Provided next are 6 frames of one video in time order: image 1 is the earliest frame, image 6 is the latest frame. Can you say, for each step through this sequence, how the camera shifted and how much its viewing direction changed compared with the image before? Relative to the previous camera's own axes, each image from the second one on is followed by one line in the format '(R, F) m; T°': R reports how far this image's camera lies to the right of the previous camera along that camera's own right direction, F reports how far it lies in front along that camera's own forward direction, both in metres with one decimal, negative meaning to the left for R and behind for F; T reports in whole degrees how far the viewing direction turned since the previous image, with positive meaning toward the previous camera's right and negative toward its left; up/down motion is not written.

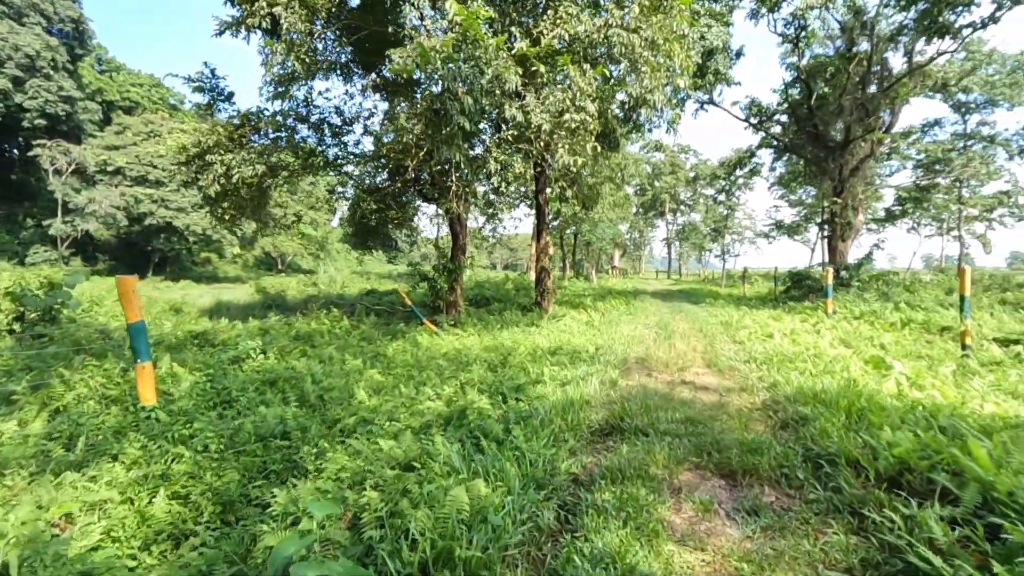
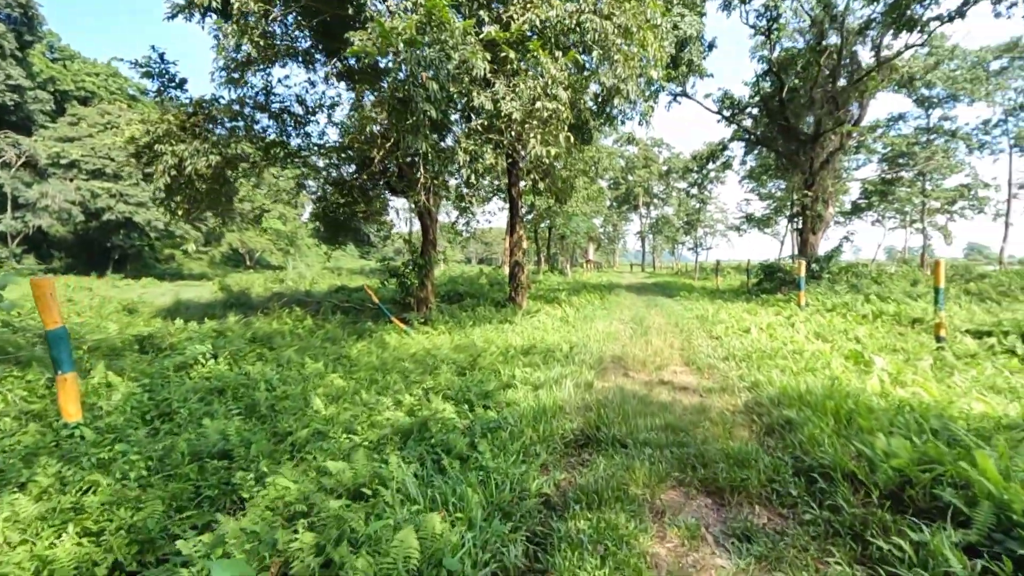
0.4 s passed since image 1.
(+0.1, +0.3) m; +3°
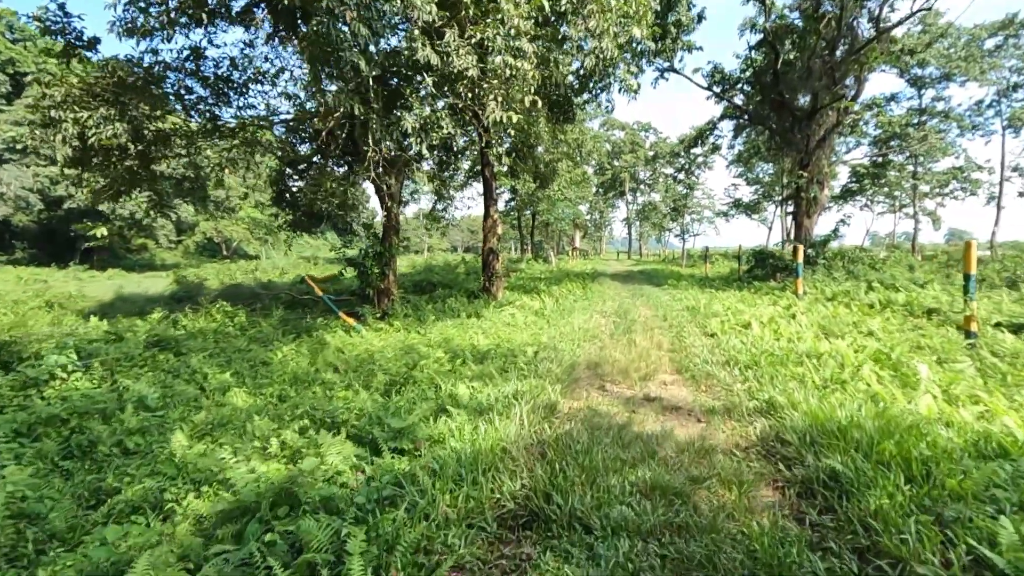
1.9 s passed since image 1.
(+0.3, +1.0) m; +1°
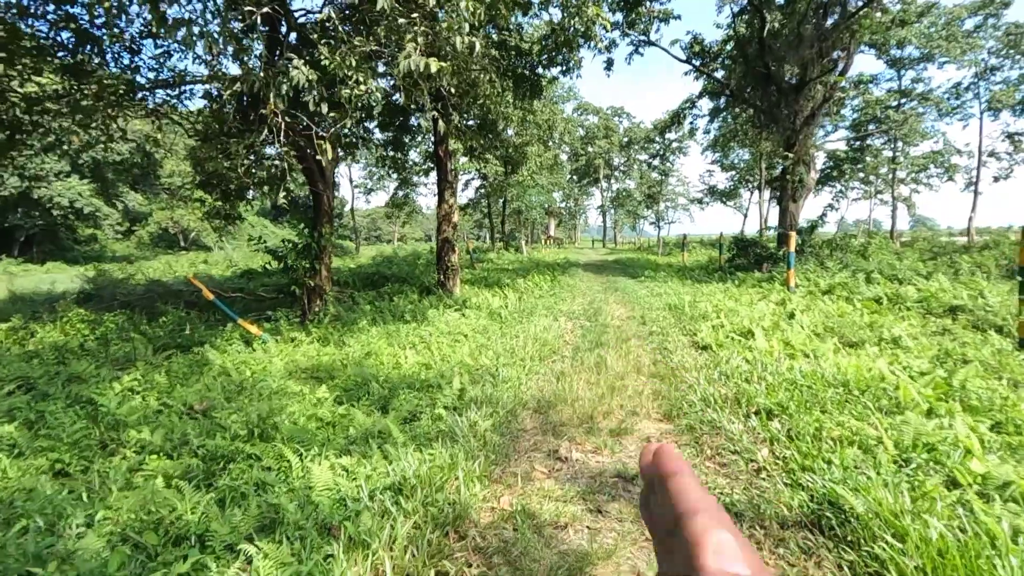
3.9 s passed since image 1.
(+0.3, +1.3) m; +3°
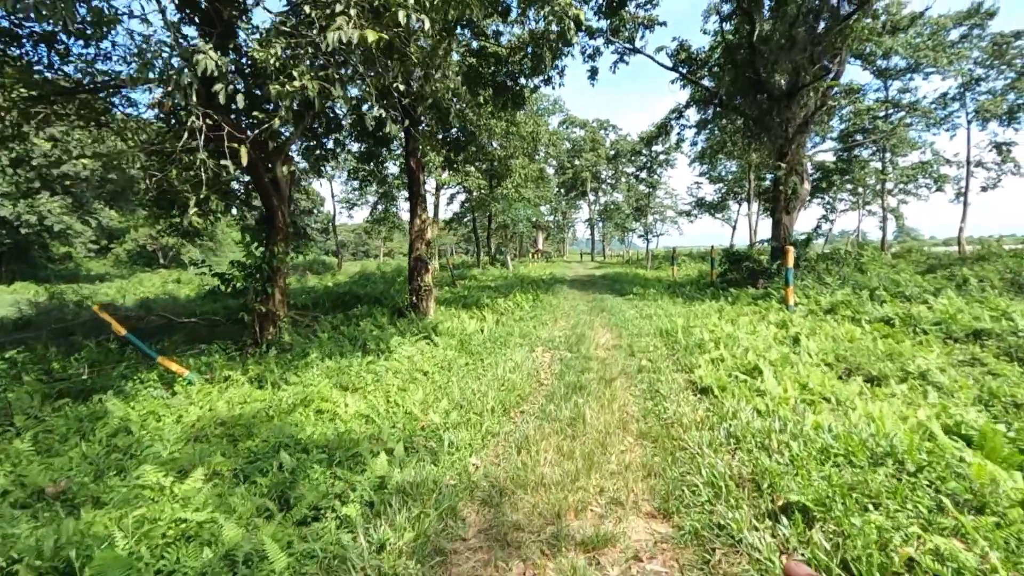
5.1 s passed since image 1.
(+0.2, +0.8) m; +1°
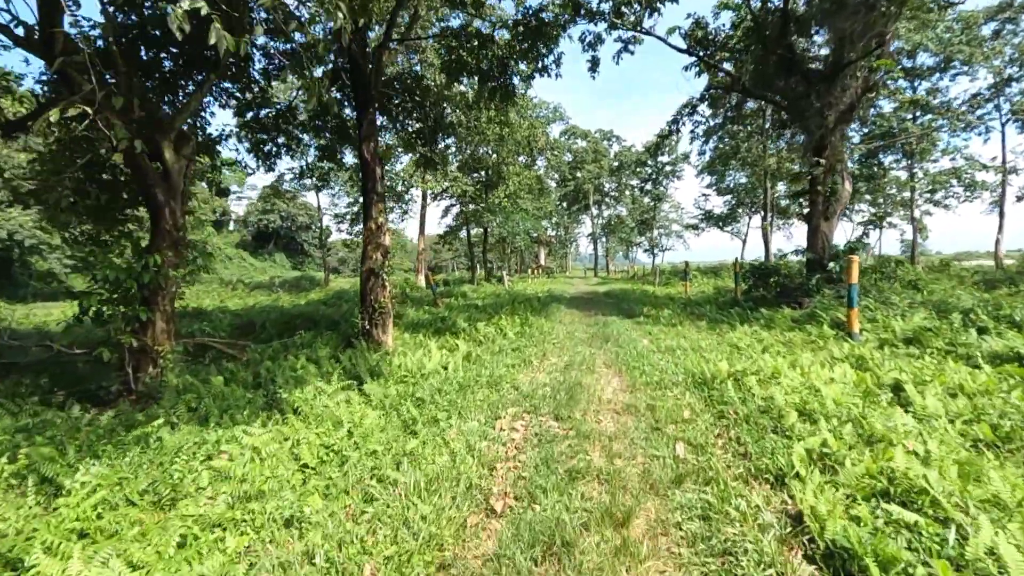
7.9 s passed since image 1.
(+0.3, +2.0) m; 0°
